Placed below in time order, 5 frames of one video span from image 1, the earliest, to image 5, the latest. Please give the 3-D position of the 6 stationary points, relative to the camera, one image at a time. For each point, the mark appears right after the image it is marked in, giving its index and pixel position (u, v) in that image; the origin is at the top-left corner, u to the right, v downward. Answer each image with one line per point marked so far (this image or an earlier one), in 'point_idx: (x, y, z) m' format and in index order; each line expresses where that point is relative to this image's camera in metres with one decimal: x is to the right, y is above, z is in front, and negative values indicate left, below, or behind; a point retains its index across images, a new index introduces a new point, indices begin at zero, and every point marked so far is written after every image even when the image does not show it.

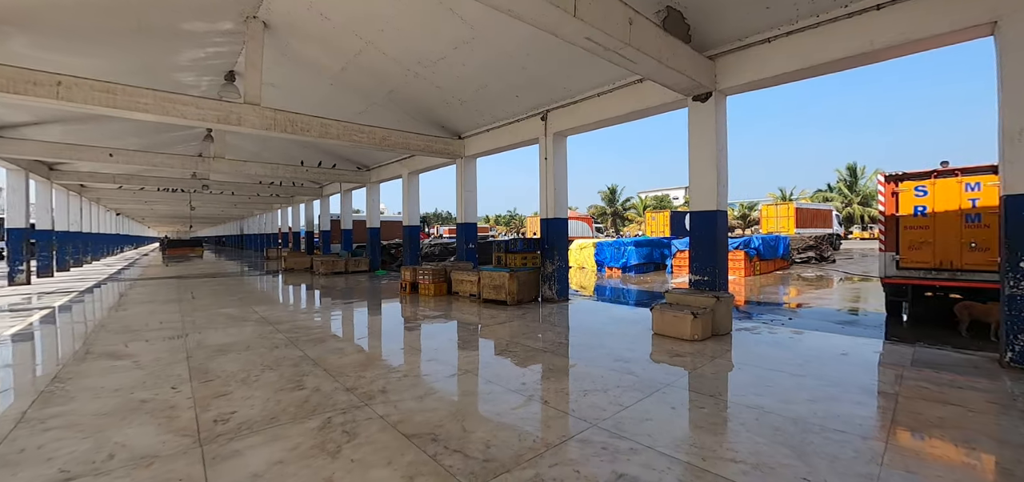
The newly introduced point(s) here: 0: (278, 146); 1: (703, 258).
0: (-7.4, +3.0, +13.6) m
1: (+2.5, -0.2, +5.5) m
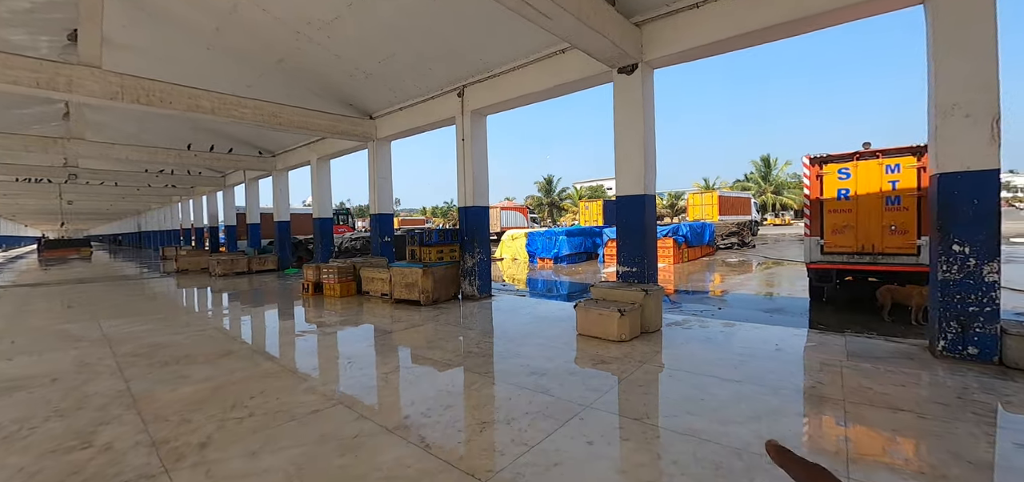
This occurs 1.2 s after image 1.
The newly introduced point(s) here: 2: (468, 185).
0: (-9.6, +3.1, +11.5) m
1: (+1.4, -0.1, +4.9) m
2: (-0.7, +0.9, +6.9) m
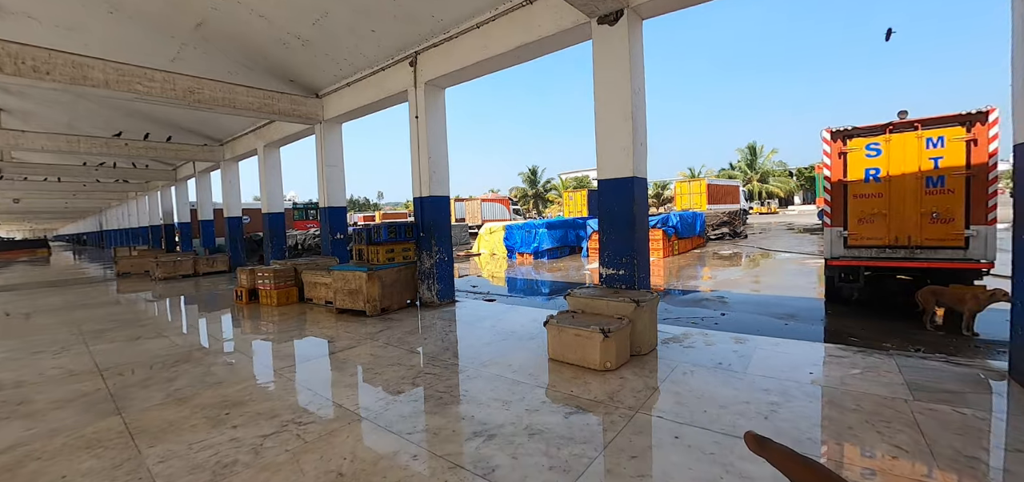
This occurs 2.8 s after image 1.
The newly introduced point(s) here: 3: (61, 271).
0: (-10.2, +3.1, +10.1) m
1: (+1.0, 0.0, +3.9) m
2: (-1.2, +1.0, +5.8) m
3: (-19.5, -1.3, +18.4) m
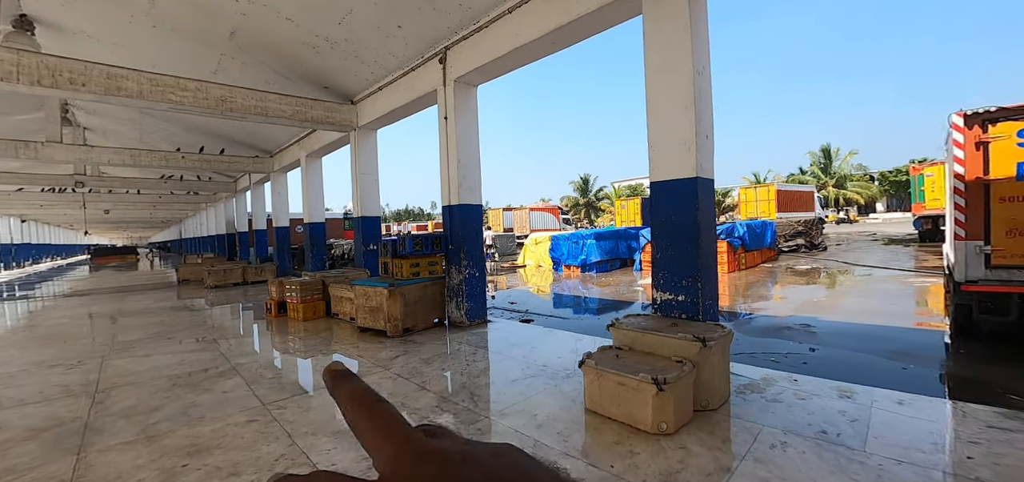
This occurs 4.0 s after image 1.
0: (-9.2, +2.9, +10.7) m
1: (+1.2, -0.2, +3.1) m
2: (-0.7, +0.8, +5.3) m
3: (-17.5, -1.7, +19.9) m
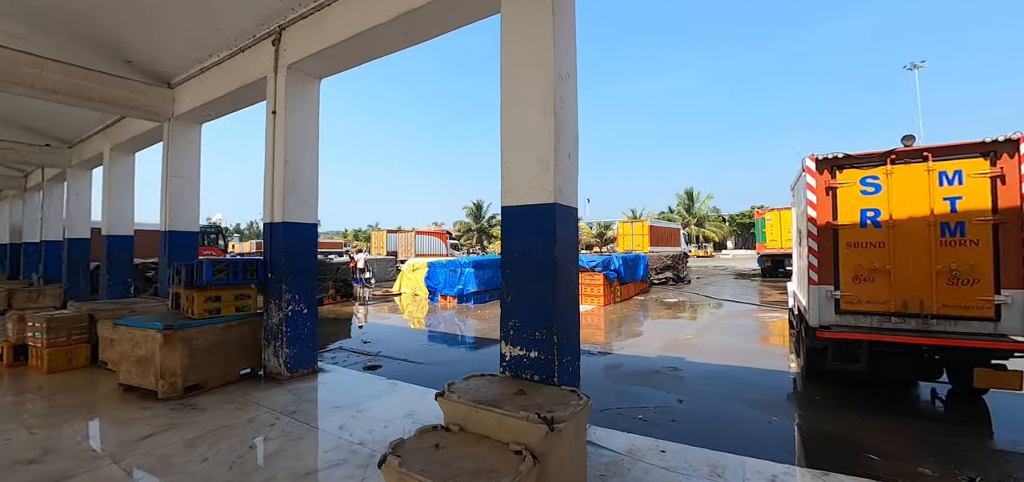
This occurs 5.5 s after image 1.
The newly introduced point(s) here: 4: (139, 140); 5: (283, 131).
0: (-11.7, +2.7, +7.5) m
1: (+0.1, -0.4, +2.5) m
2: (-2.3, +0.5, +4.2) m
3: (-22.1, -1.9, +14.3) m
4: (-6.3, +1.7, +7.3) m
5: (-2.2, +1.1, +4.1) m
